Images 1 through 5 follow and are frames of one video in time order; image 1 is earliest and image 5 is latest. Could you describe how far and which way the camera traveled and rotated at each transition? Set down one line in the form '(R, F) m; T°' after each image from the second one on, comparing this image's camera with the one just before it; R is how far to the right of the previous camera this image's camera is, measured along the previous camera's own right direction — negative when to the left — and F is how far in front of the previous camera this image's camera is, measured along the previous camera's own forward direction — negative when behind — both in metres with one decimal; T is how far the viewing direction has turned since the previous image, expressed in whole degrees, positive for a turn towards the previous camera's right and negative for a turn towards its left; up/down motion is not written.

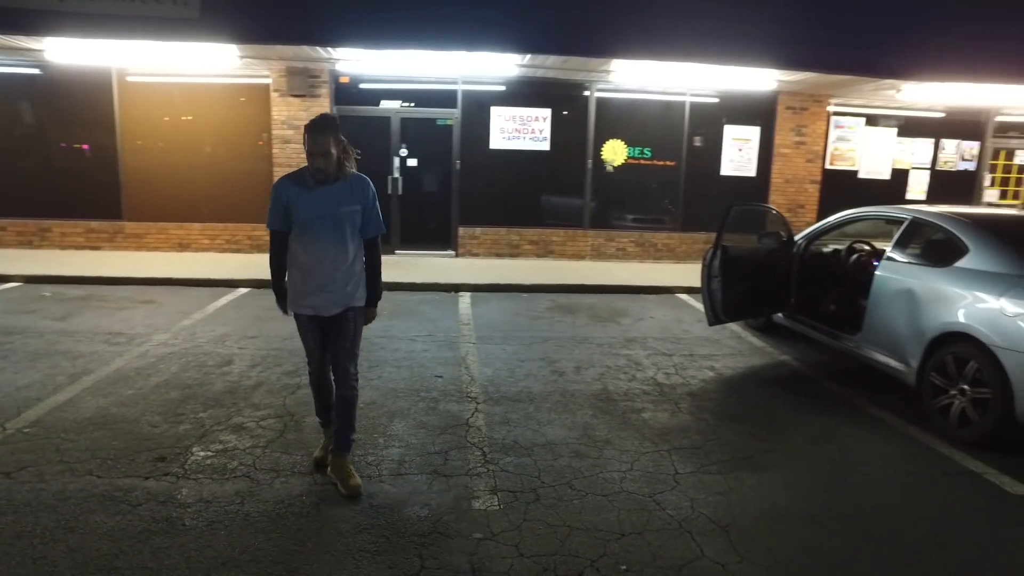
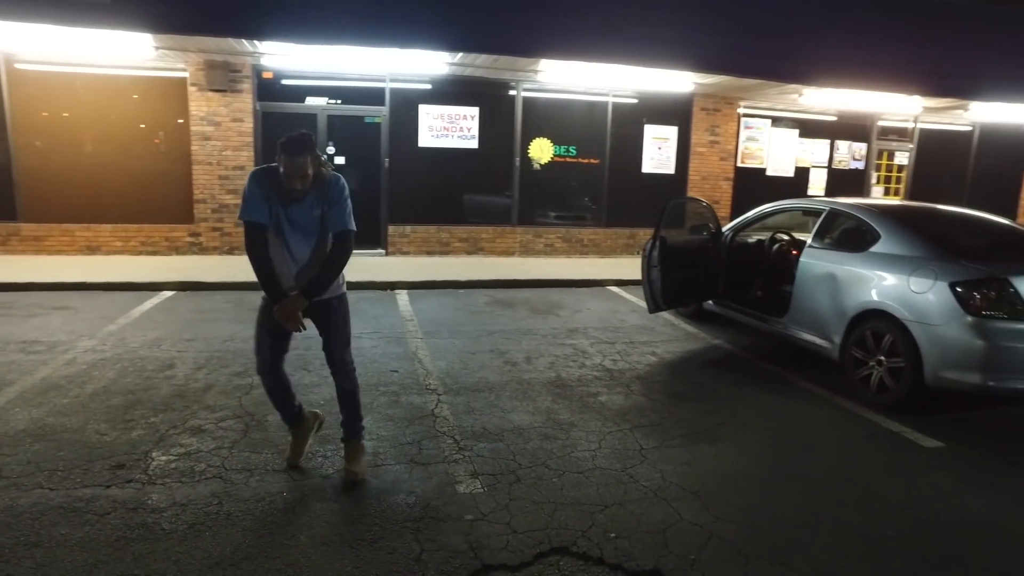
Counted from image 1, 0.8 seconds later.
(-0.4, -0.1) m; +8°
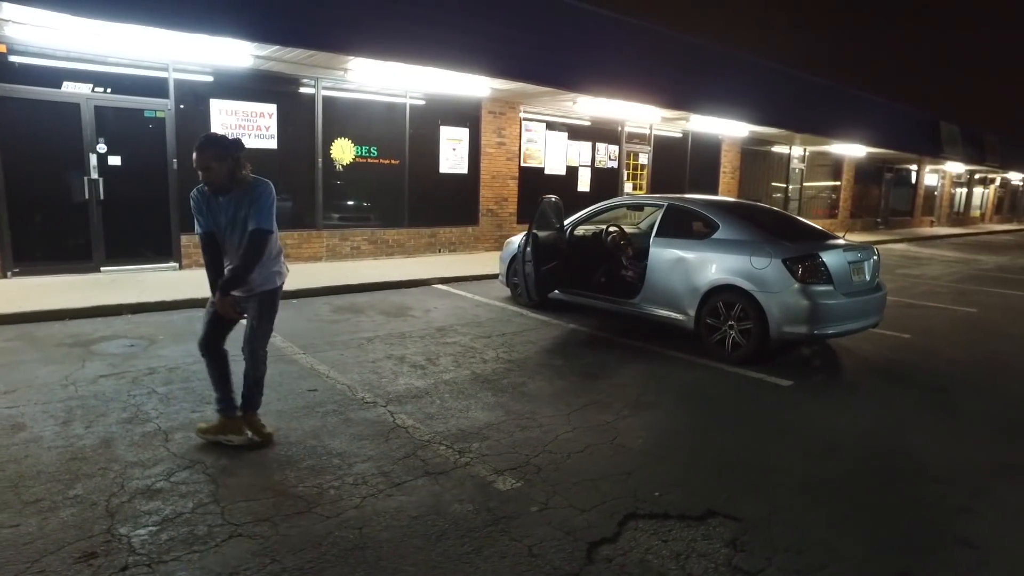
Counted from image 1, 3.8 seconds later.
(-1.7, +0.2) m; +25°
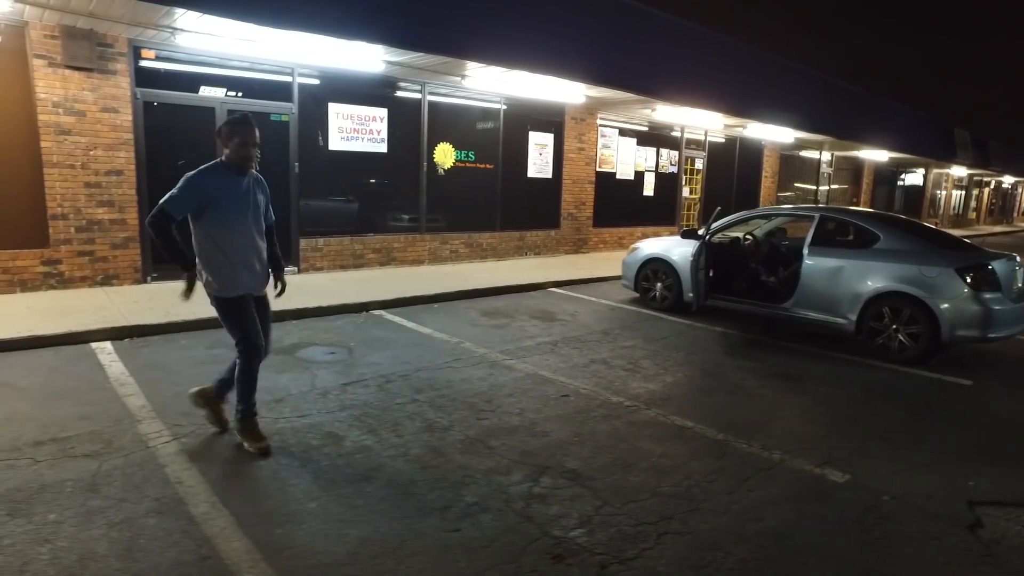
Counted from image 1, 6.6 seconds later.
(-2.4, -0.2) m; +4°
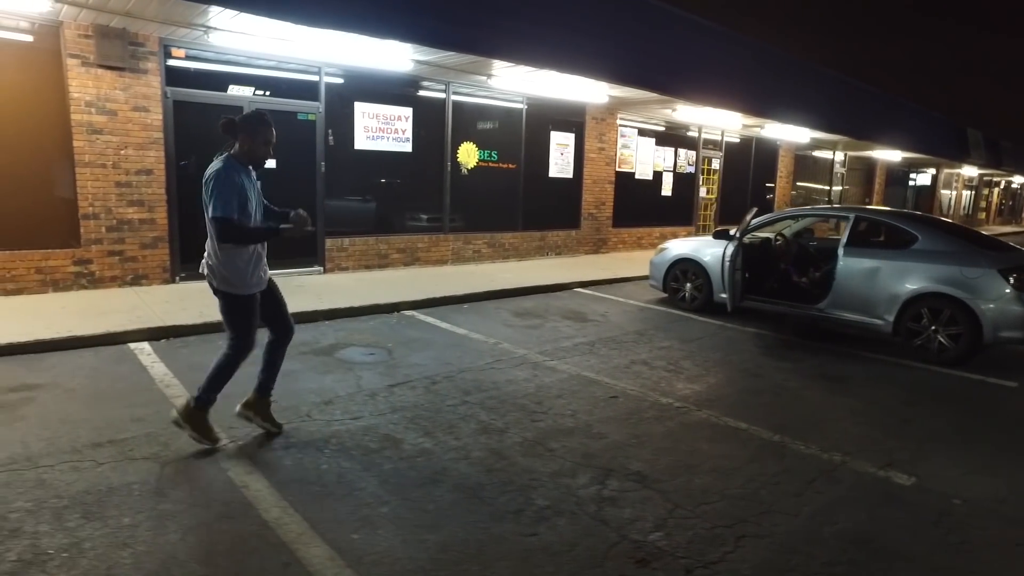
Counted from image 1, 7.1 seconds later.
(-0.4, 0.0) m; 0°
